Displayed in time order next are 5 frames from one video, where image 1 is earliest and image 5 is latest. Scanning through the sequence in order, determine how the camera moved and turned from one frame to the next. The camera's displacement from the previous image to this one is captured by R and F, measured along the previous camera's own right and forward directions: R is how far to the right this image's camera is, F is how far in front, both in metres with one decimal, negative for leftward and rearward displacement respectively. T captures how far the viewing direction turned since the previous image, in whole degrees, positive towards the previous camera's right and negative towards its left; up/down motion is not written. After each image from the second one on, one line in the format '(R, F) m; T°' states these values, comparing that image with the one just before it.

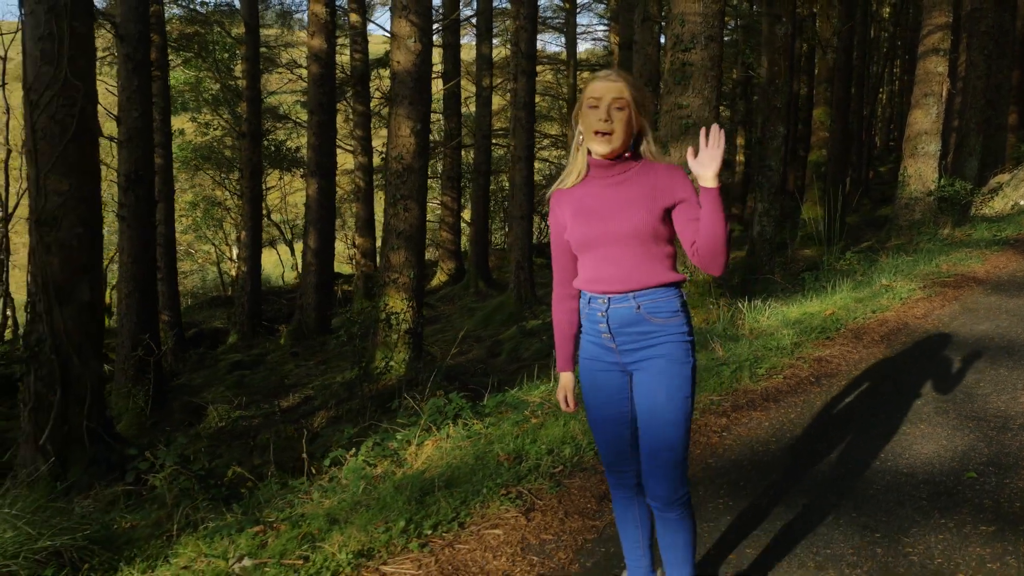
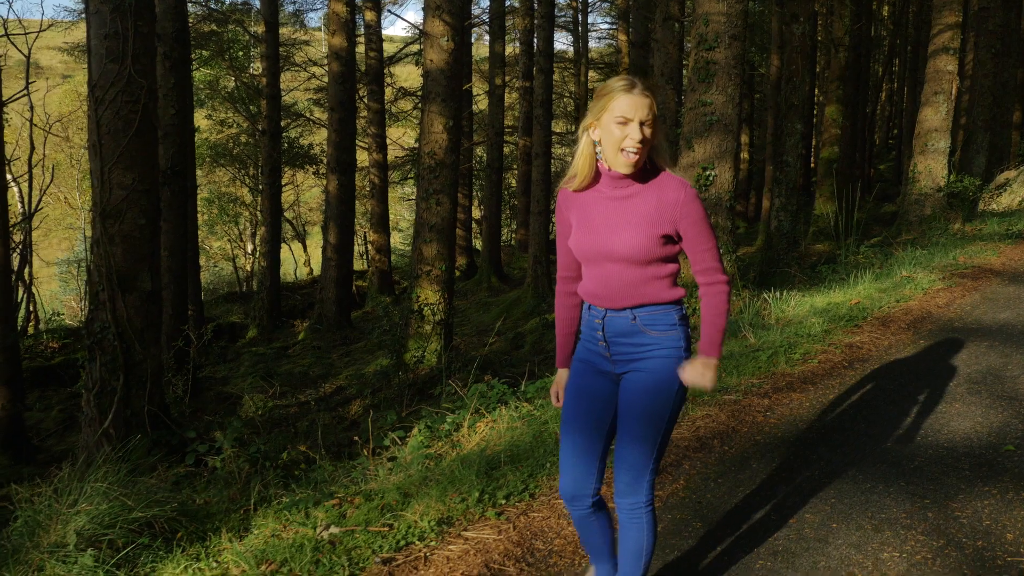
(-0.3, -0.2) m; 0°
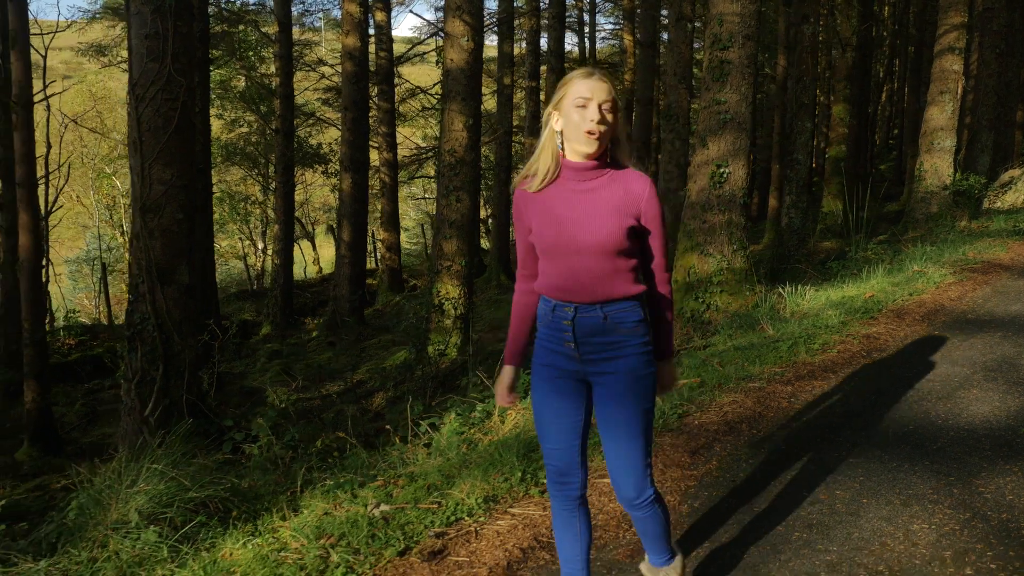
(-0.2, -0.2) m; 0°
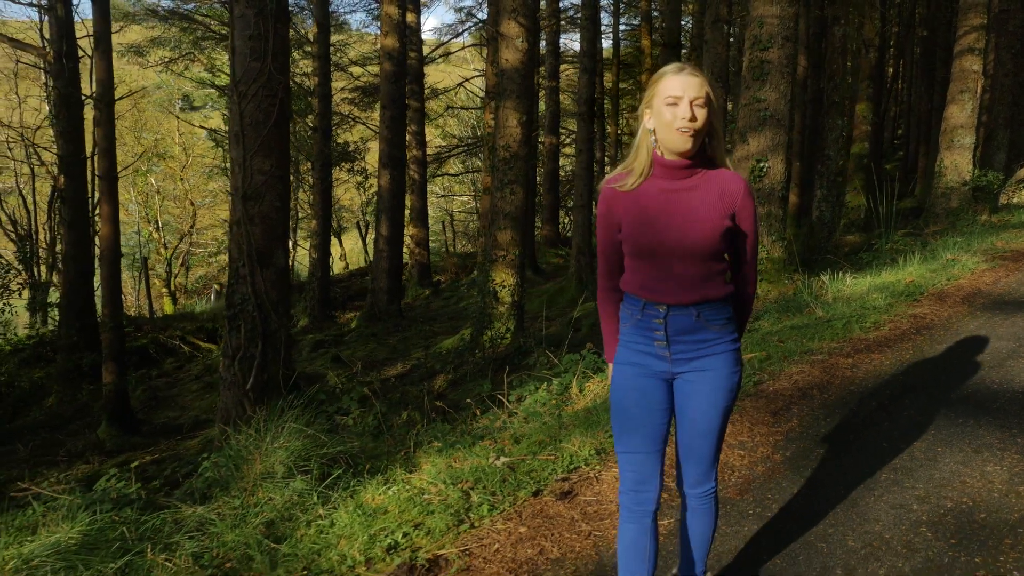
(-0.6, -0.4) m; 0°
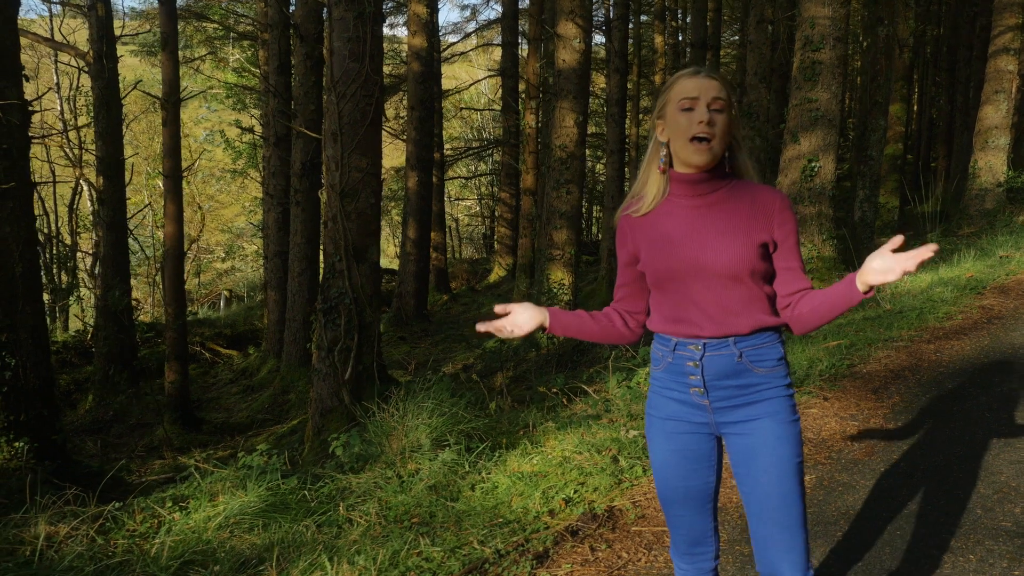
(-0.9, -0.3) m; +2°
